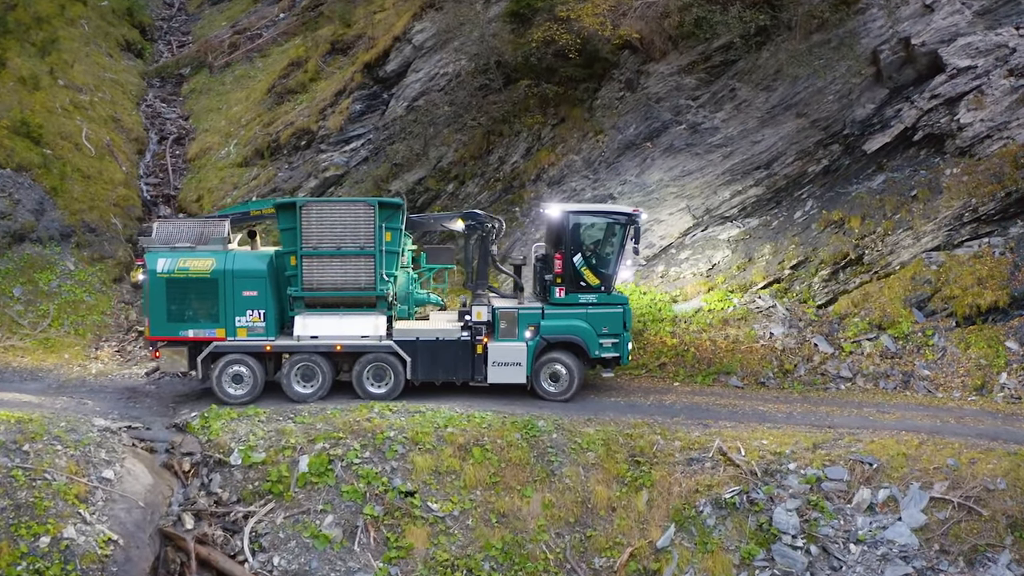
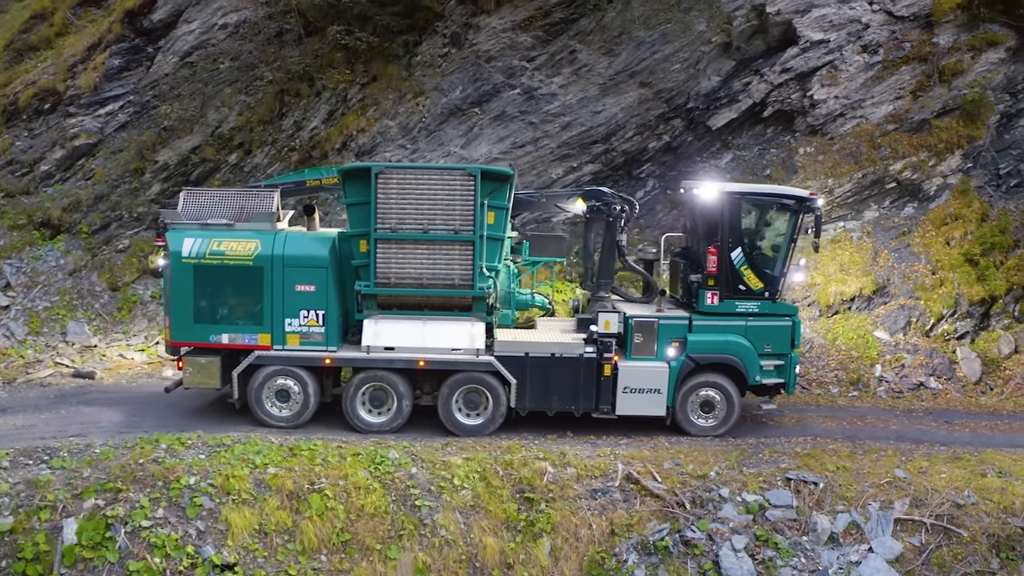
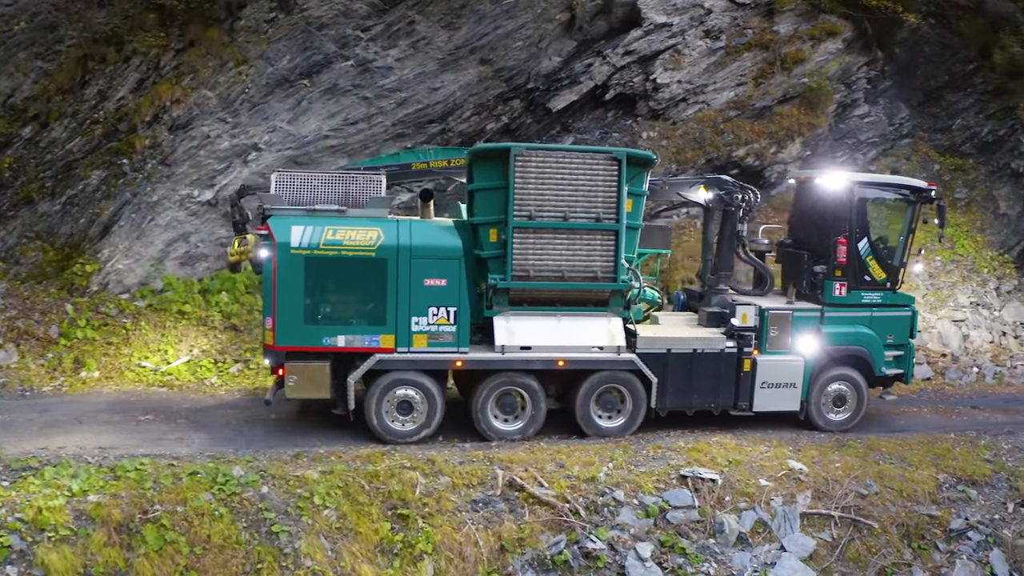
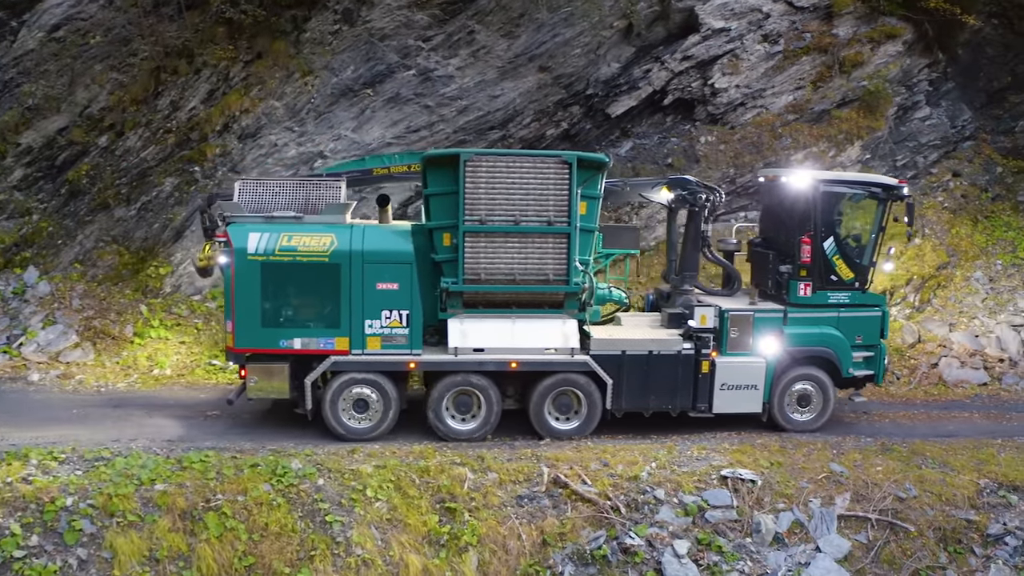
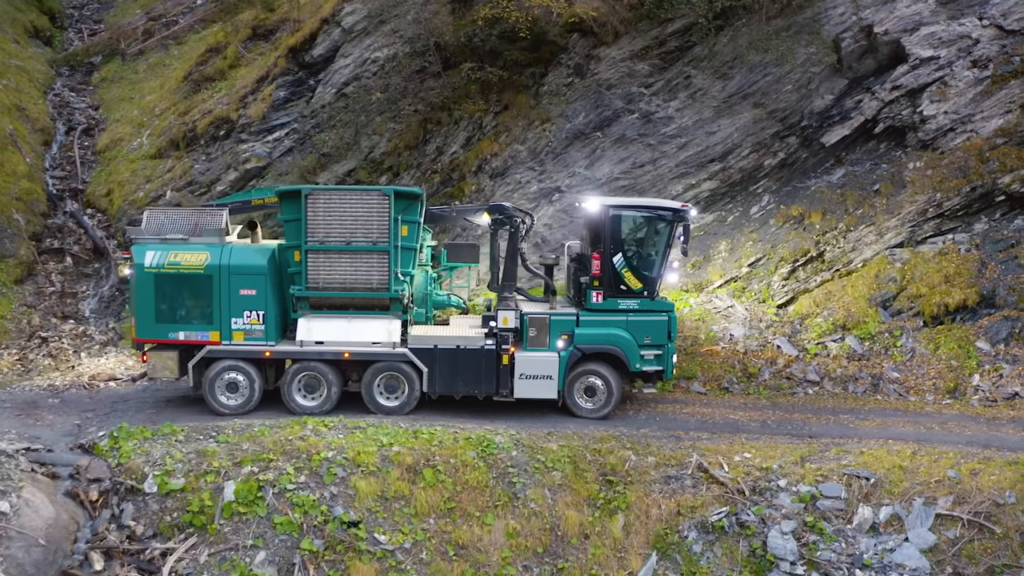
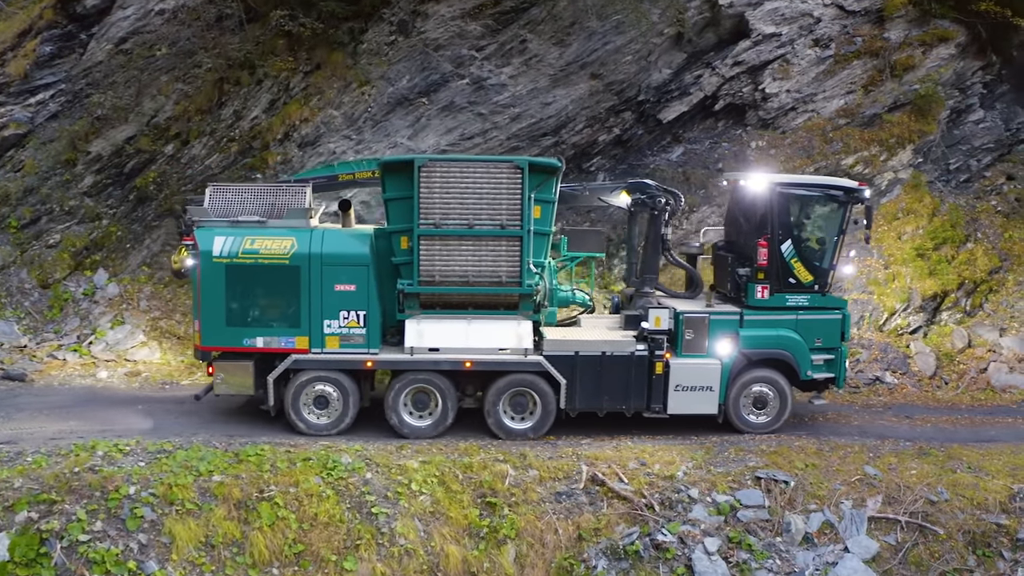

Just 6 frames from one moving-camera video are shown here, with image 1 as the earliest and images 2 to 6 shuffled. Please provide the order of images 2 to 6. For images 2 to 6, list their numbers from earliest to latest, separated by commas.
5, 2, 6, 4, 3
